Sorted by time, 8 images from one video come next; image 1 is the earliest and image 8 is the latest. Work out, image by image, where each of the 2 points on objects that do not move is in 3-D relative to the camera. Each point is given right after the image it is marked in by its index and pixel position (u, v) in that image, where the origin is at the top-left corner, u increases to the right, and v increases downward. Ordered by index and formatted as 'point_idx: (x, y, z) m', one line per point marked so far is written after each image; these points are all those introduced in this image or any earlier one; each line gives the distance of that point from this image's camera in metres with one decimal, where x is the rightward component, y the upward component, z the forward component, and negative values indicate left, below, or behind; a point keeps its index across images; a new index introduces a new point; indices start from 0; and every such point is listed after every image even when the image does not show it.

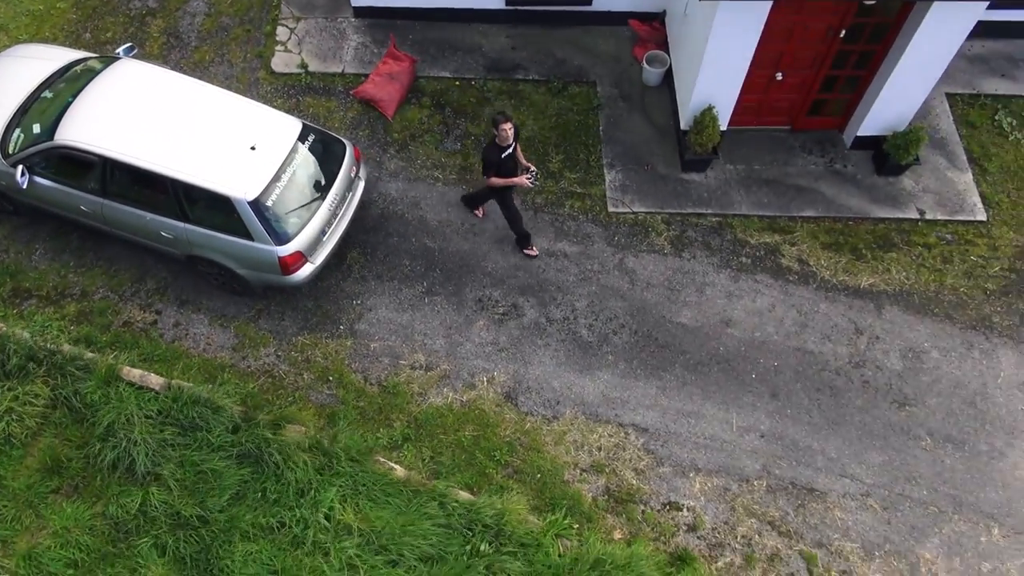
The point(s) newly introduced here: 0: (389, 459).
0: (-0.8, -1.1, +5.3) m
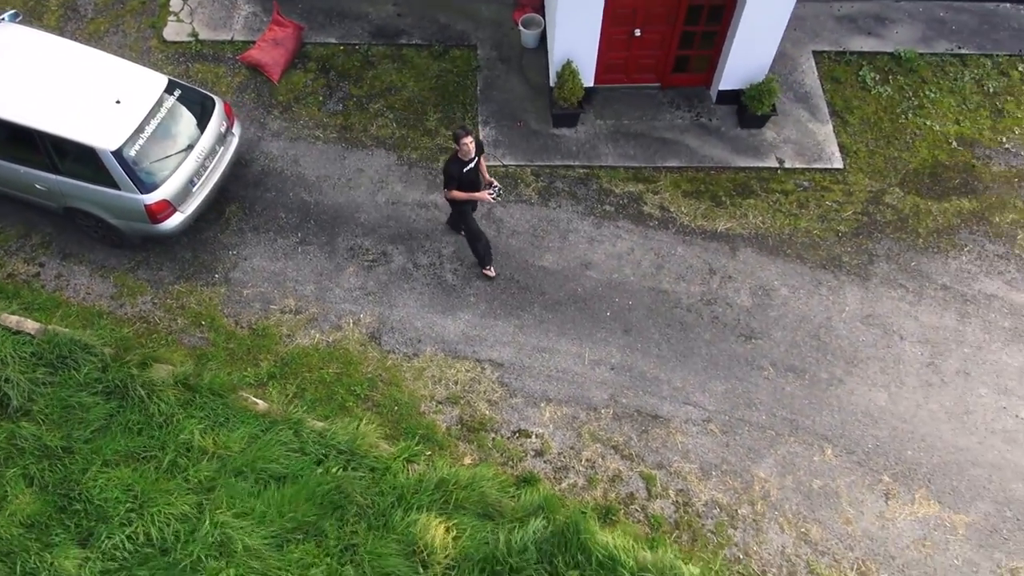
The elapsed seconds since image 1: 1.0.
0: (-1.8, -0.7, +5.6) m
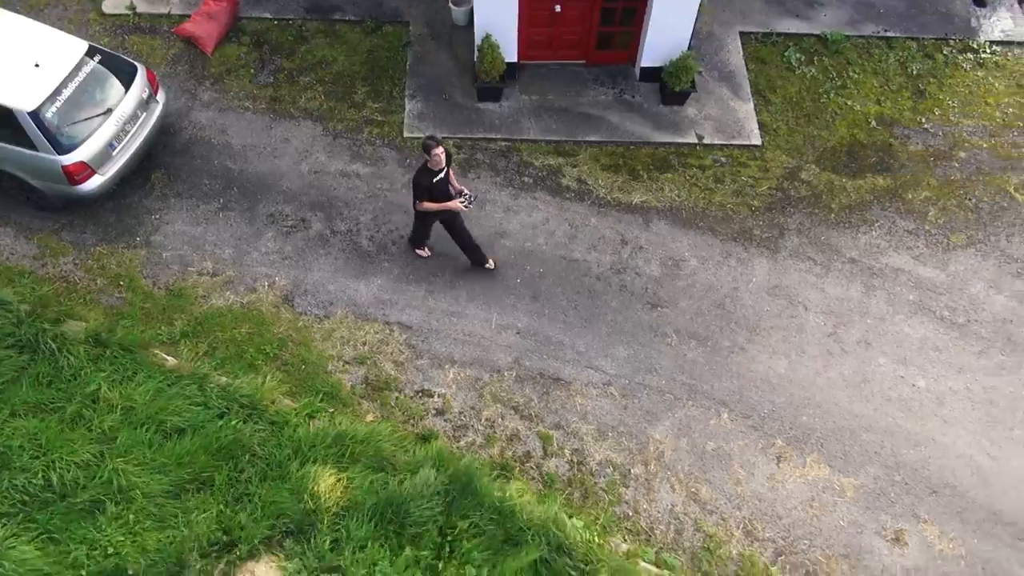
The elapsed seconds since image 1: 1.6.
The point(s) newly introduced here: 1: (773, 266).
0: (-2.5, -0.5, +5.8) m
1: (+2.1, +0.2, +6.4) m
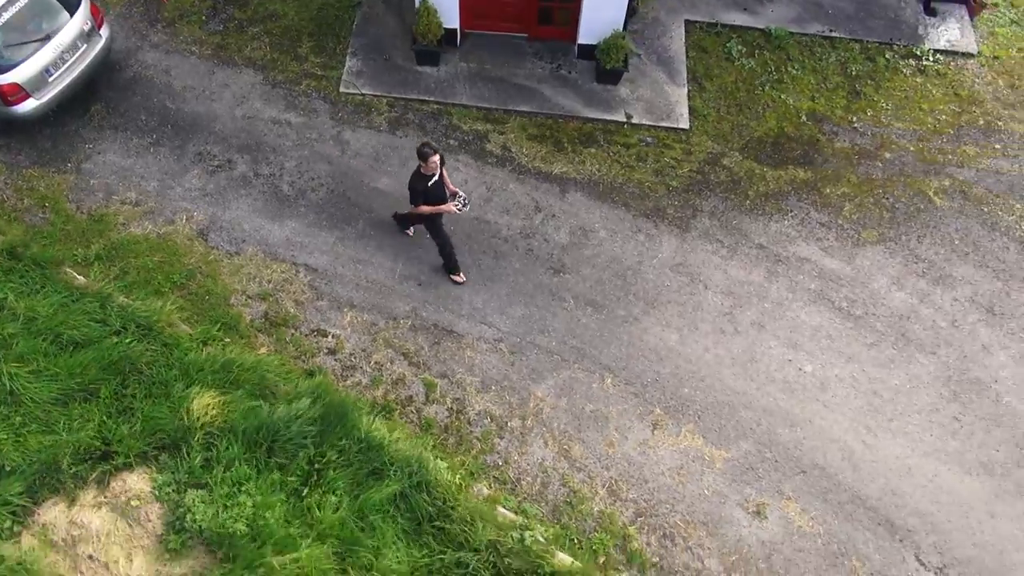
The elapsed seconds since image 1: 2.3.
0: (-3.3, +0.1, +6.0) m
1: (+1.4, +0.4, +6.6) m
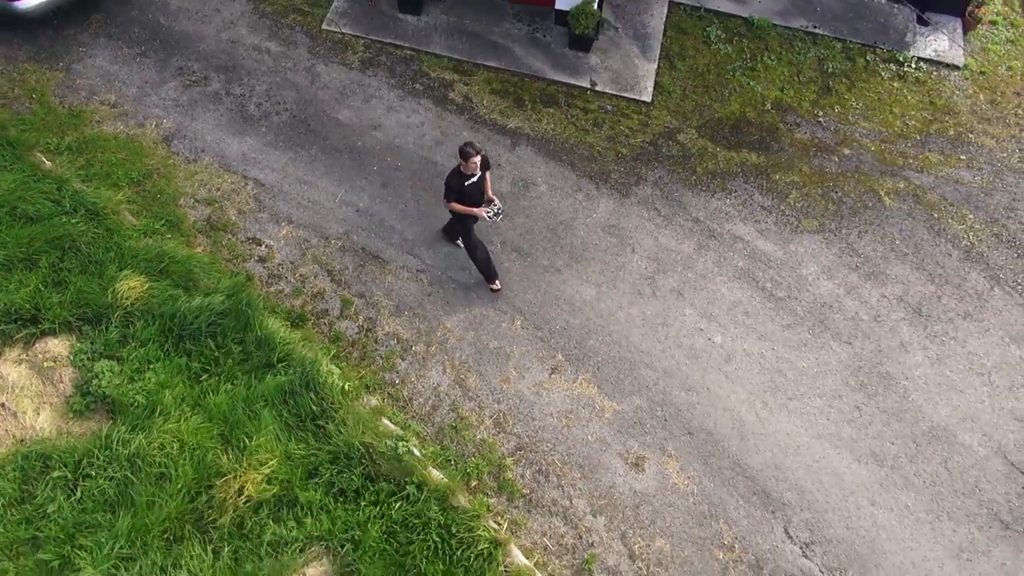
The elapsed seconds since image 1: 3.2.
0: (-3.8, +1.1, +6.5) m
1: (+0.9, +0.7, +6.7) m
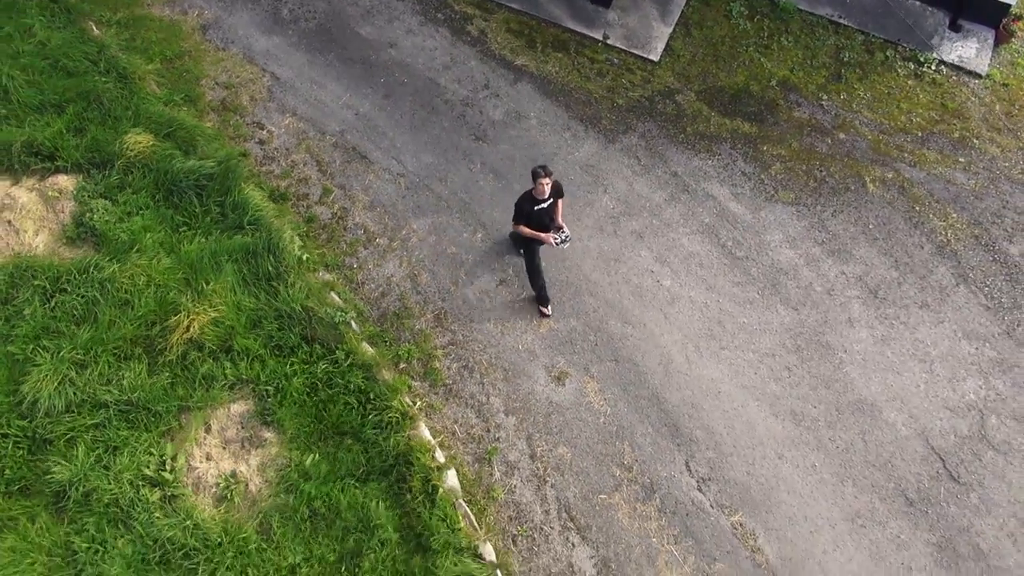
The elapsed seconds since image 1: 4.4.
0: (-3.7, +2.4, +7.3) m
1: (+0.8, +1.2, +7.0) m
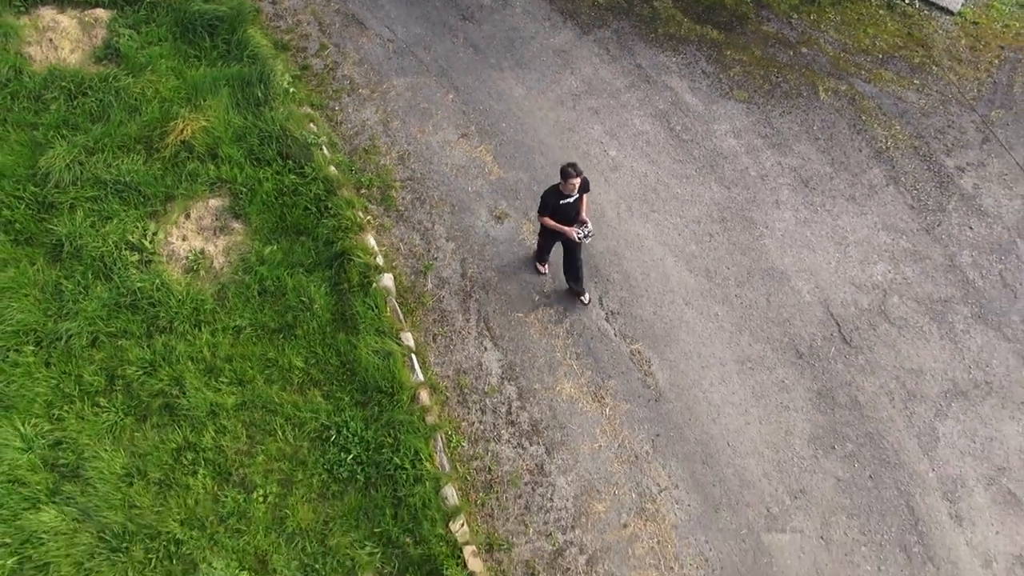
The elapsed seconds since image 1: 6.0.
0: (-3.7, +4.0, +8.3) m
1: (+0.6, +2.4, +7.7) m
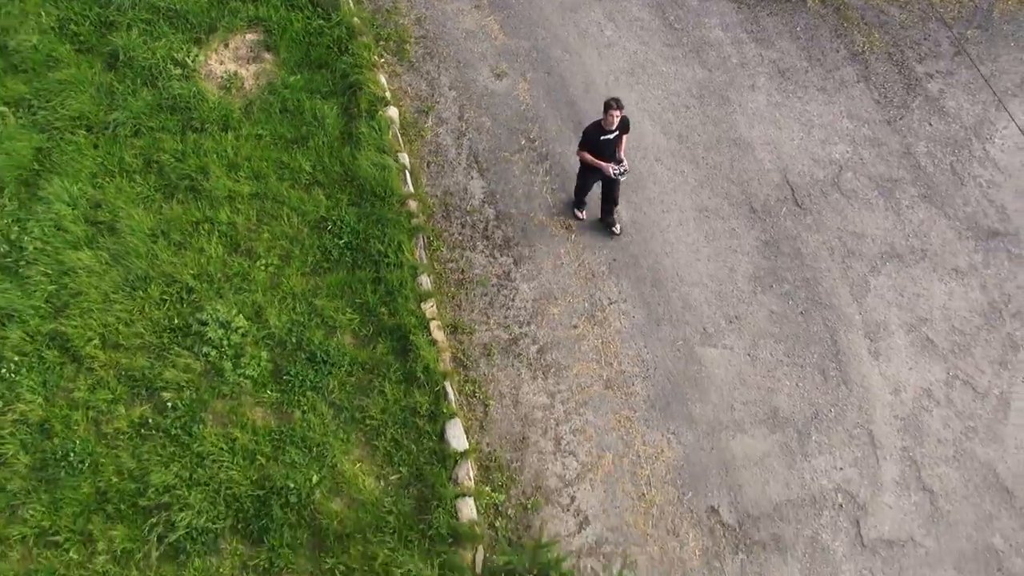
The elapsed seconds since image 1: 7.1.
0: (-3.3, +5.7, +9.3) m
1: (+0.8, +3.7, +8.5) m
